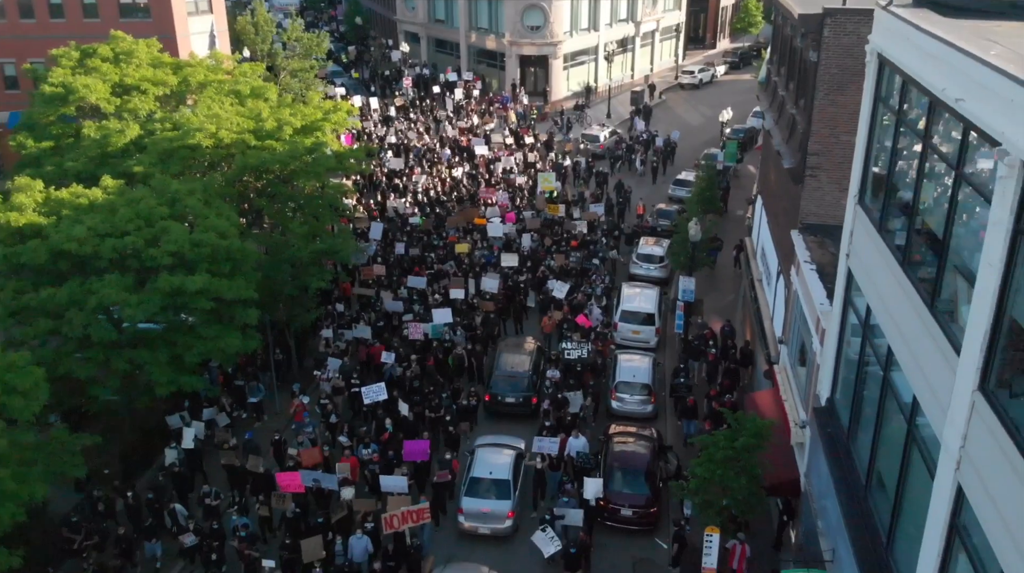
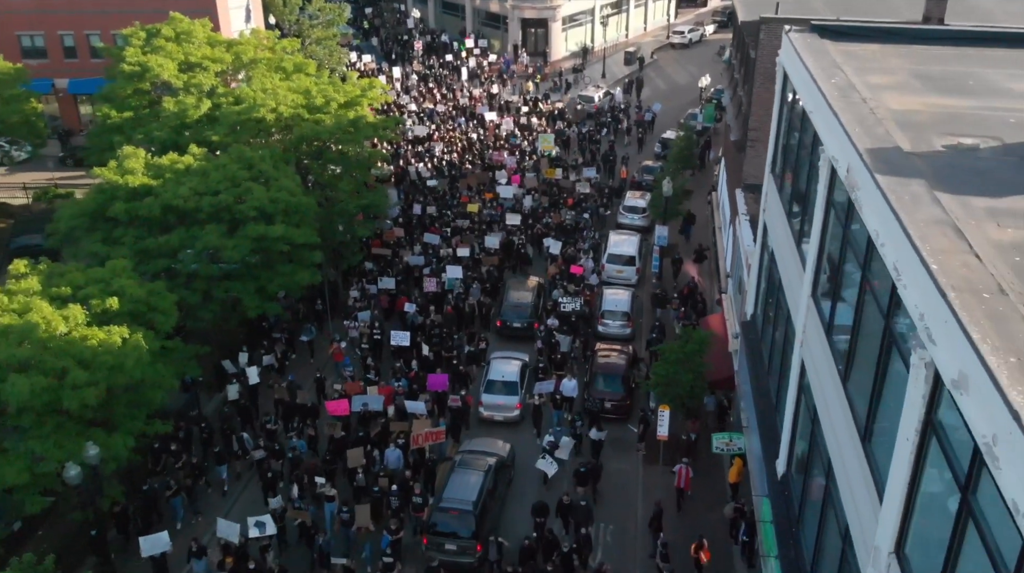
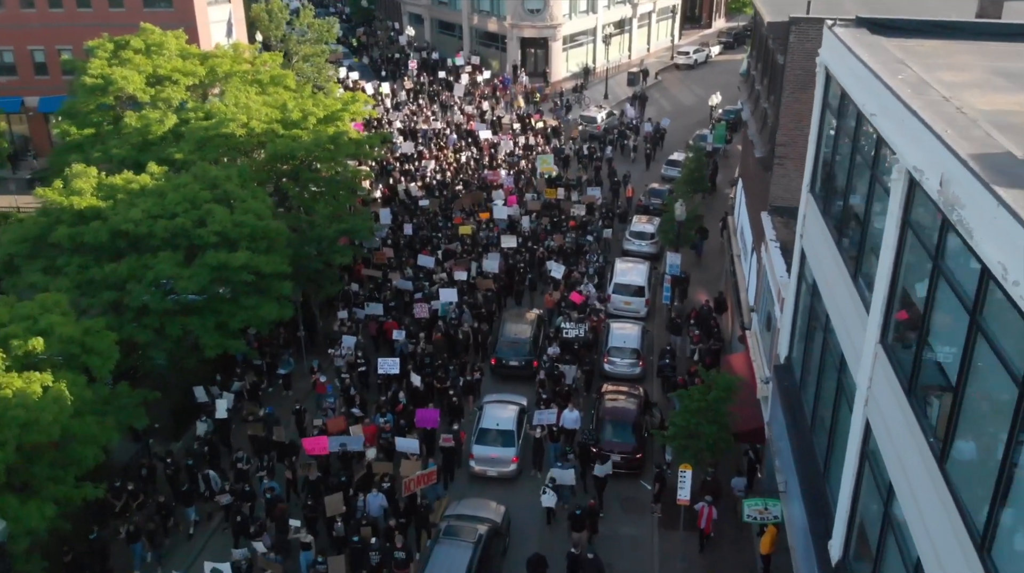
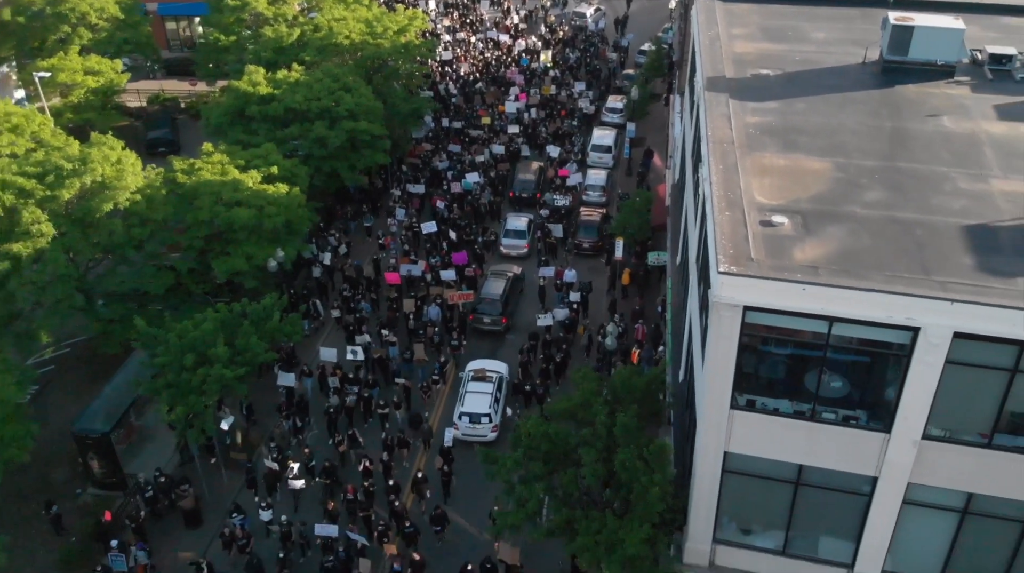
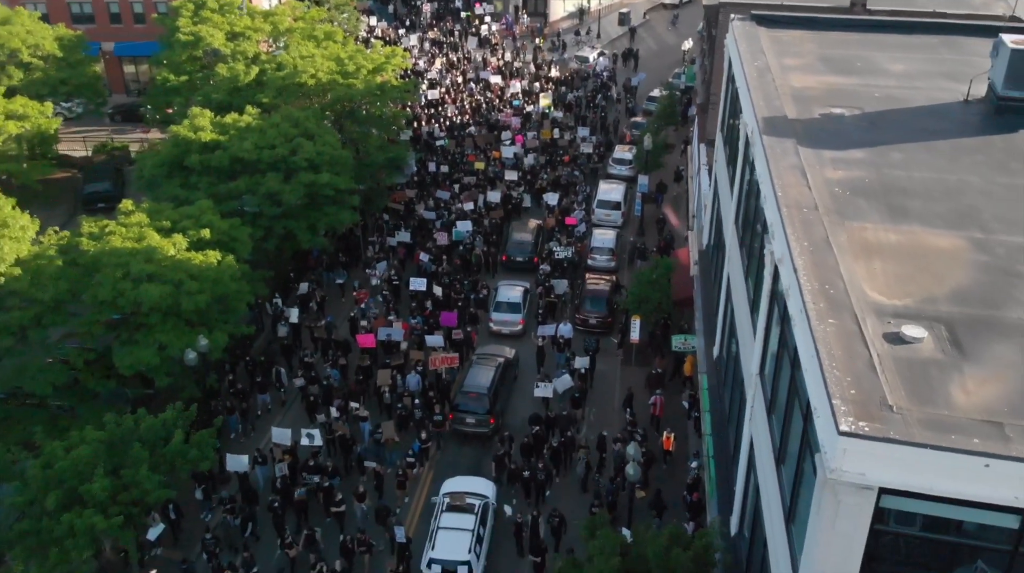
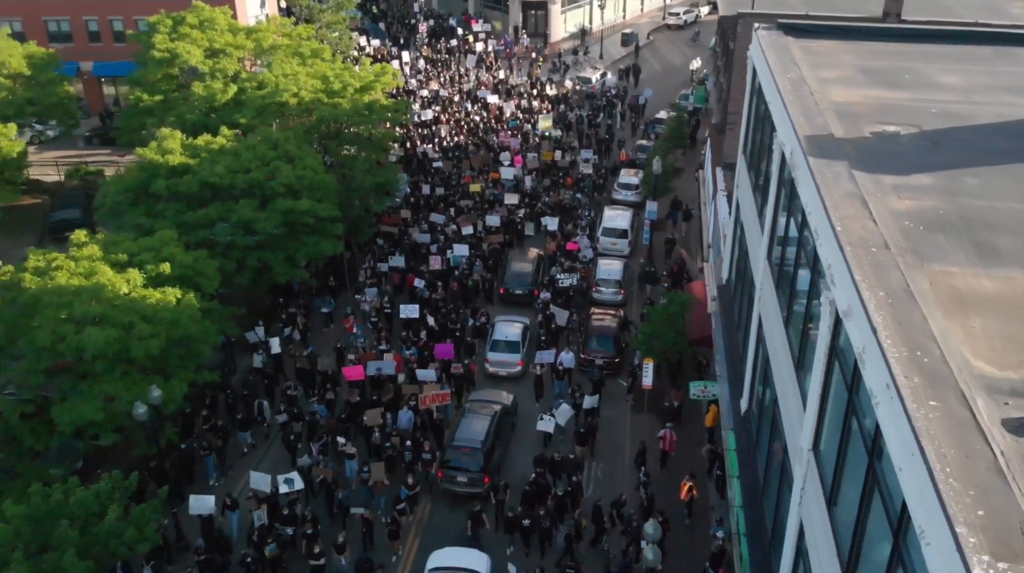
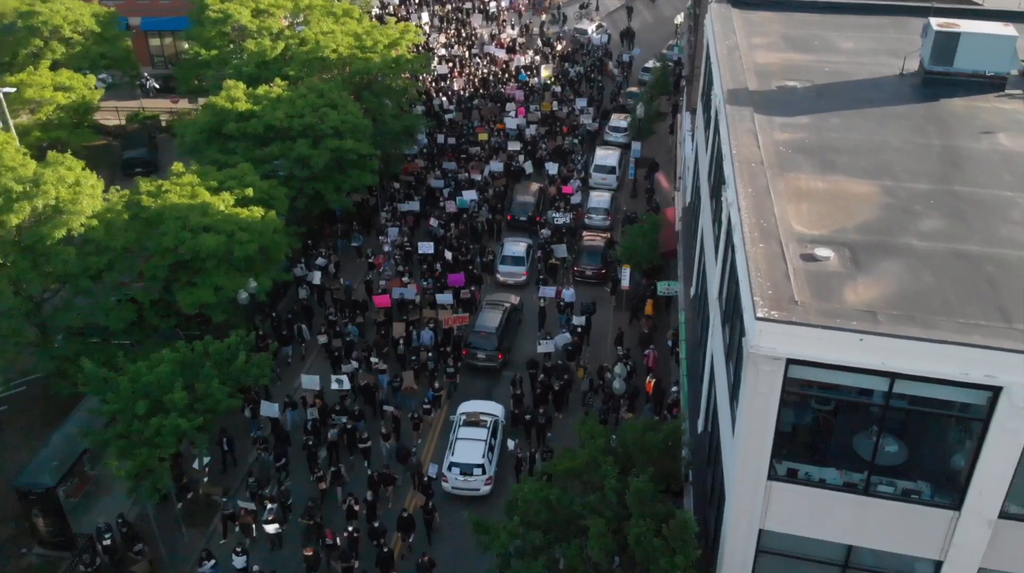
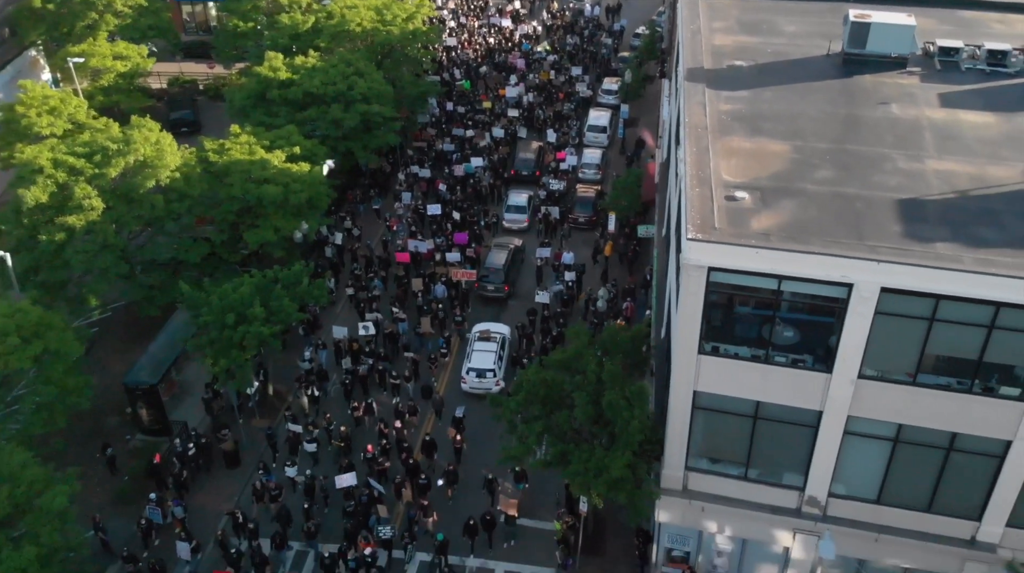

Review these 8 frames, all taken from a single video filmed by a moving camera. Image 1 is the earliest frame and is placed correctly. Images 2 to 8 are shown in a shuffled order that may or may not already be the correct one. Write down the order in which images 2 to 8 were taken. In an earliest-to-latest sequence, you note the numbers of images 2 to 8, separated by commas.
3, 2, 6, 5, 7, 4, 8
